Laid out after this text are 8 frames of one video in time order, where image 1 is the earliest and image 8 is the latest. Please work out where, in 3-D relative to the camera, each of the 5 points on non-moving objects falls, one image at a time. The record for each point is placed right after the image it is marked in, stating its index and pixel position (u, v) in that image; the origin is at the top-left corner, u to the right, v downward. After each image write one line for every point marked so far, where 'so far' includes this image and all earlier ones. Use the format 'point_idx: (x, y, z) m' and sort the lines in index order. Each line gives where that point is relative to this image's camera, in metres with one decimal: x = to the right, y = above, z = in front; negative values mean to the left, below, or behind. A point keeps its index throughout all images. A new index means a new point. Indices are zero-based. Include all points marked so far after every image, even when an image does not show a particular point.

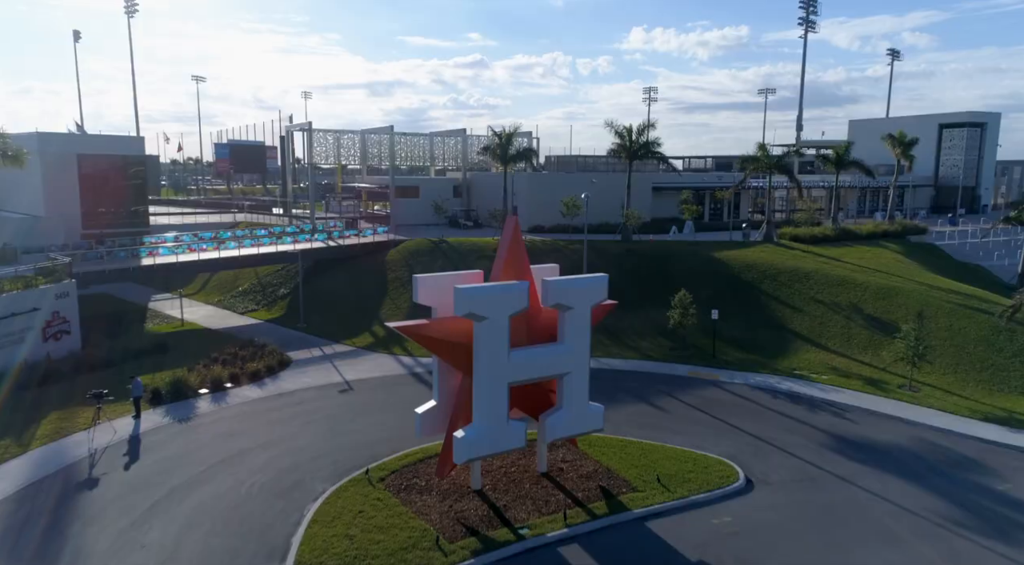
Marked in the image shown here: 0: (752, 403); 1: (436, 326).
0: (+6.6, -3.3, +19.4) m
1: (-1.4, -0.8, +13.0) m
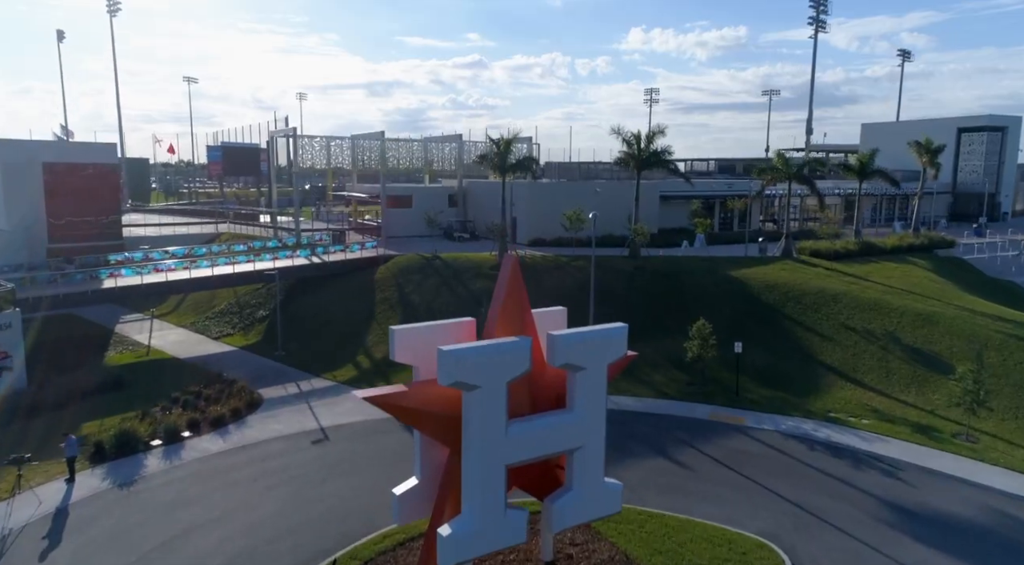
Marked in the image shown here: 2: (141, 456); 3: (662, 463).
0: (+6.6, -4.2, +16.8) m
1: (-1.4, -1.7, +10.5) m
2: (-8.6, -4.1, +16.4) m
3: (+3.6, -4.3, +16.7) m
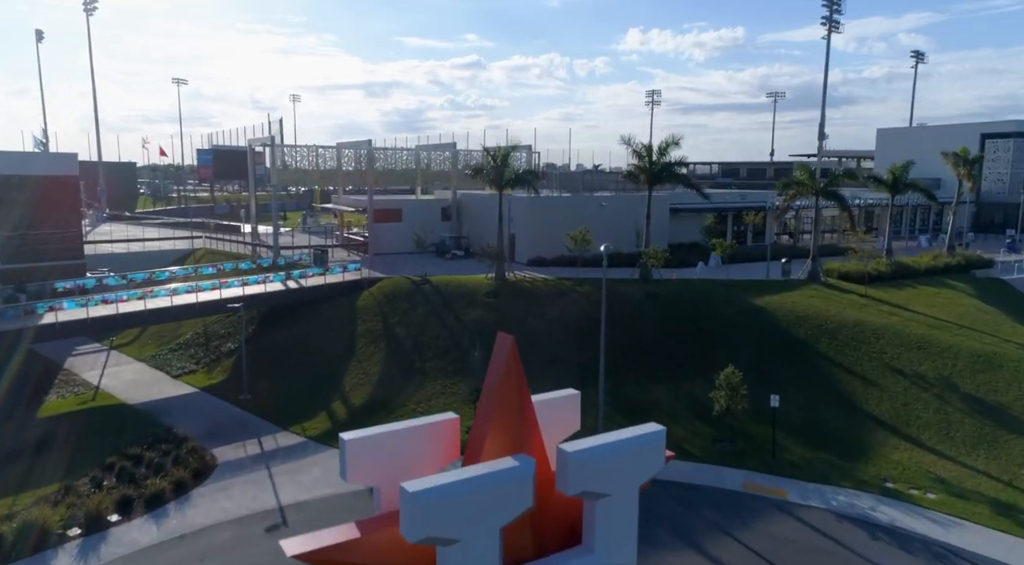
0: (+6.5, -5.3, +13.7) m
1: (-1.5, -2.8, +7.4) m
2: (-8.7, -5.1, +13.2) m
3: (+3.5, -5.3, +13.6) m
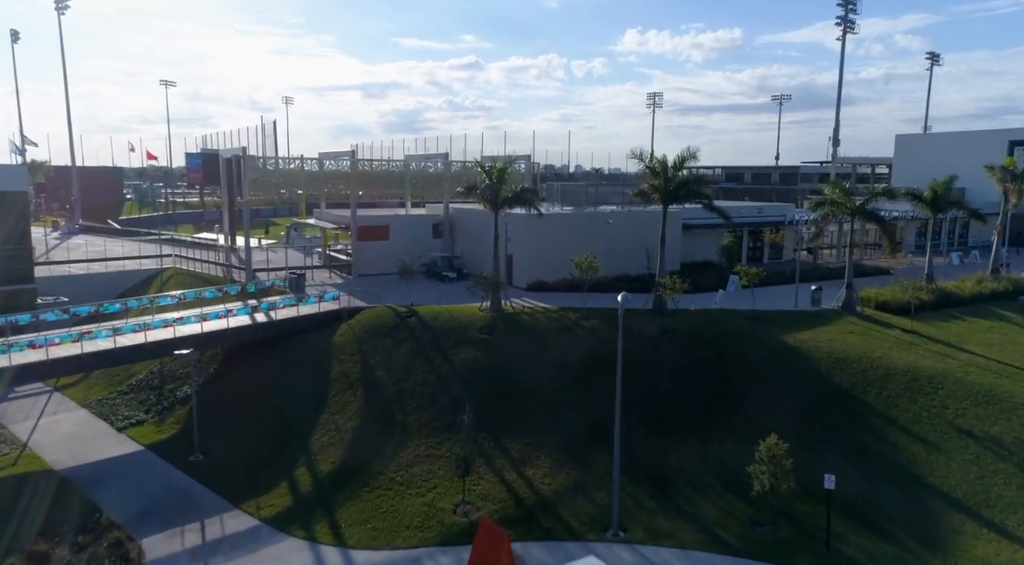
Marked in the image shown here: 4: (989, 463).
0: (+6.5, -6.4, +10.5) m
1: (-1.5, -3.9, +4.1) m
2: (-8.8, -6.3, +9.9) m
3: (+3.4, -6.5, +10.3) m
4: (+11.3, -4.3, +16.7) m
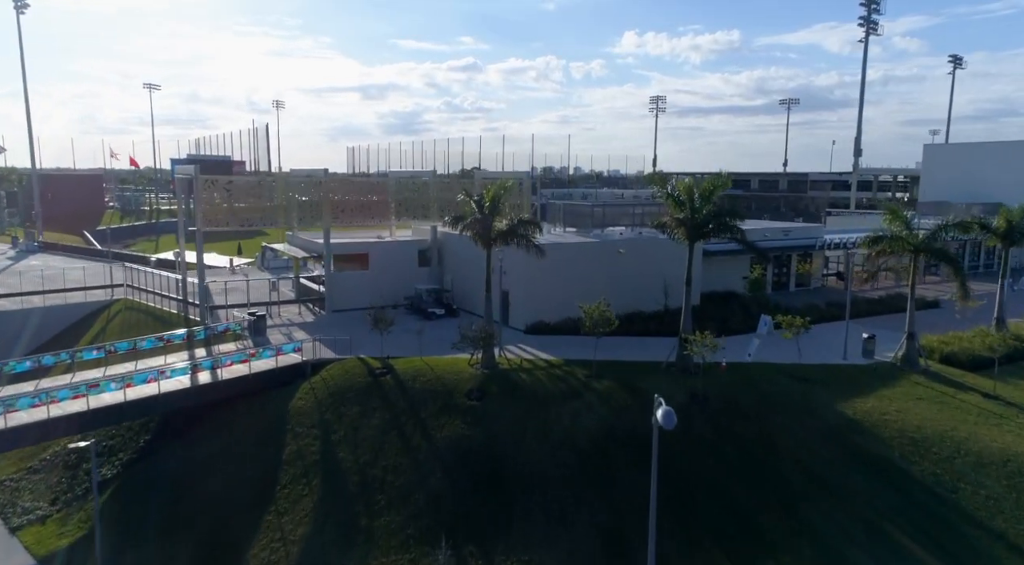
0: (+6.4, -7.9, +6.2) m
1: (-1.6, -5.4, -0.2) m
2: (-8.9, -7.7, +5.6) m
3: (+3.3, -8.0, +6.0) m
4: (+11.2, -5.8, +12.5) m
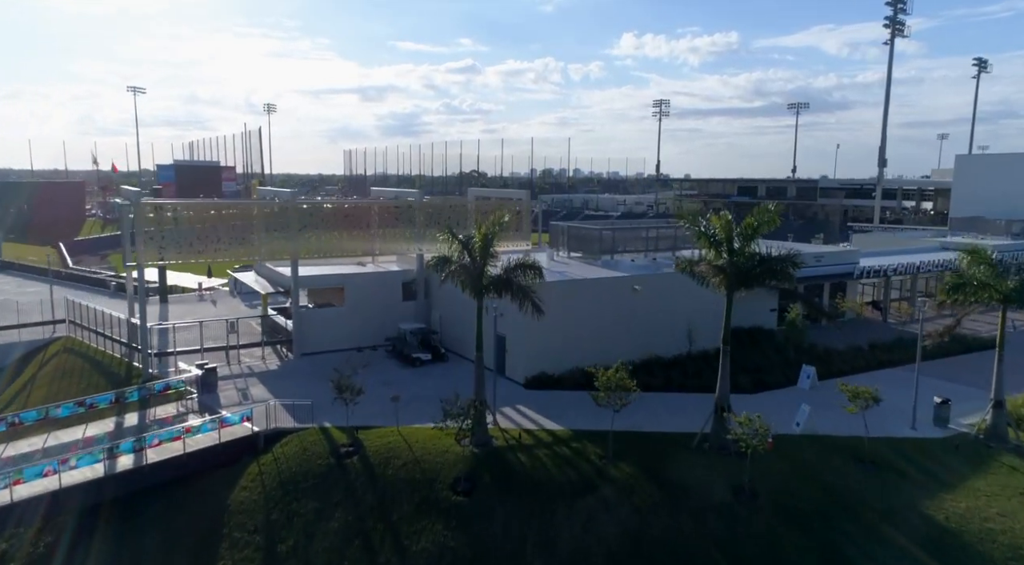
0: (+6.3, -9.3, +2.2) m
1: (-1.7, -6.7, -4.3) m
2: (-8.9, -9.1, +1.6) m
3: (+3.3, -9.3, +2.0) m
4: (+11.1, -7.2, +8.4) m
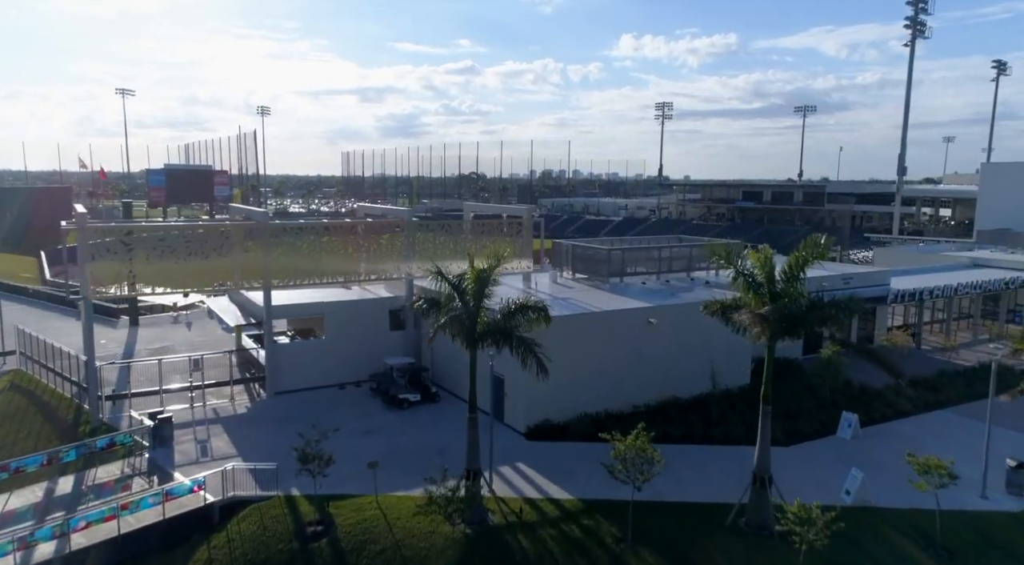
0: (+6.3, -10.2, -0.6) m
1: (-1.6, -7.7, -7.0) m
2: (-8.9, -10.1, -1.2) m
3: (+3.3, -10.3, -0.8) m
4: (+11.1, -8.2, +5.7) m
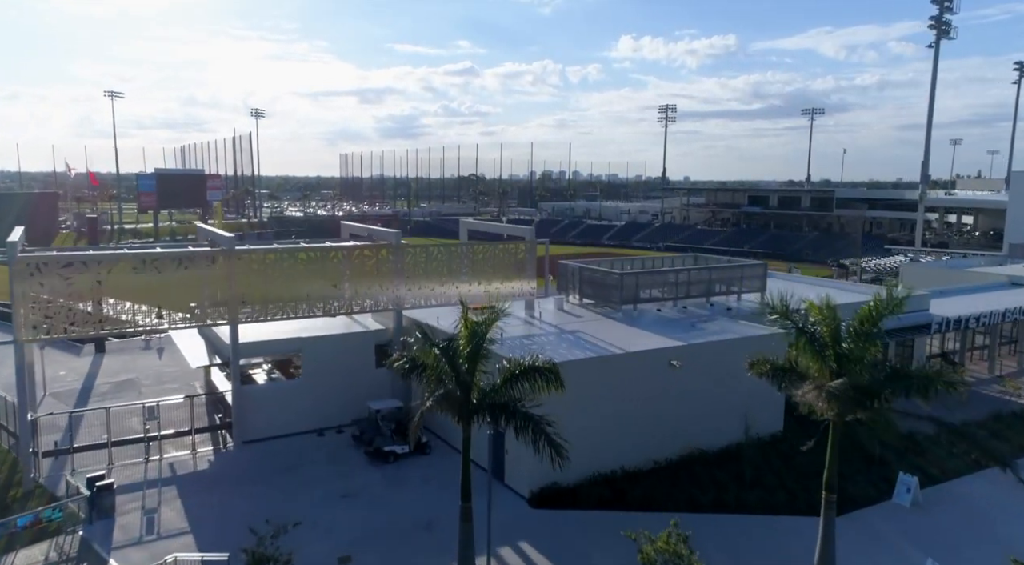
0: (+6.4, -11.2, -3.4) m
1: (-1.6, -8.6, -9.9) m
2: (-8.8, -11.0, -4.1) m
3: (+3.3, -11.2, -3.6) m
4: (+11.2, -9.1, +2.8) m
